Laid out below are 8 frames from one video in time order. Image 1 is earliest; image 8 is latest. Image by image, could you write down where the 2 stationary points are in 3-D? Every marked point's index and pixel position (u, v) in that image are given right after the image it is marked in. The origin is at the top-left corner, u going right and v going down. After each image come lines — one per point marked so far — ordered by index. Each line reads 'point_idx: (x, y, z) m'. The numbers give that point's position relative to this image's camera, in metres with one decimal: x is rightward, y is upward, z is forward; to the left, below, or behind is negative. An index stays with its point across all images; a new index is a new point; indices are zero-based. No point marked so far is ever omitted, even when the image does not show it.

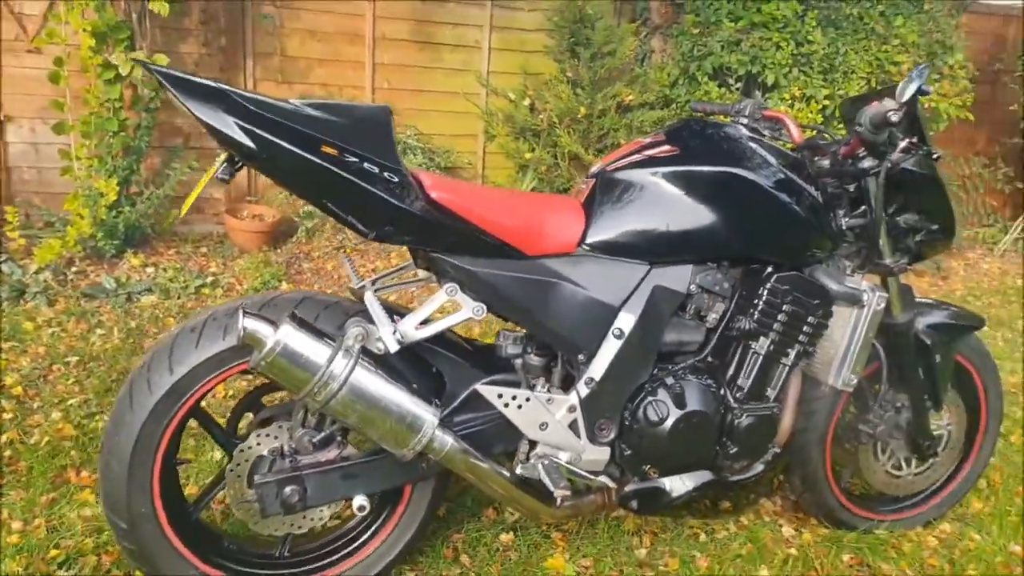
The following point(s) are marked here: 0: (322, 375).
0: (-0.4, -0.2, +1.8) m
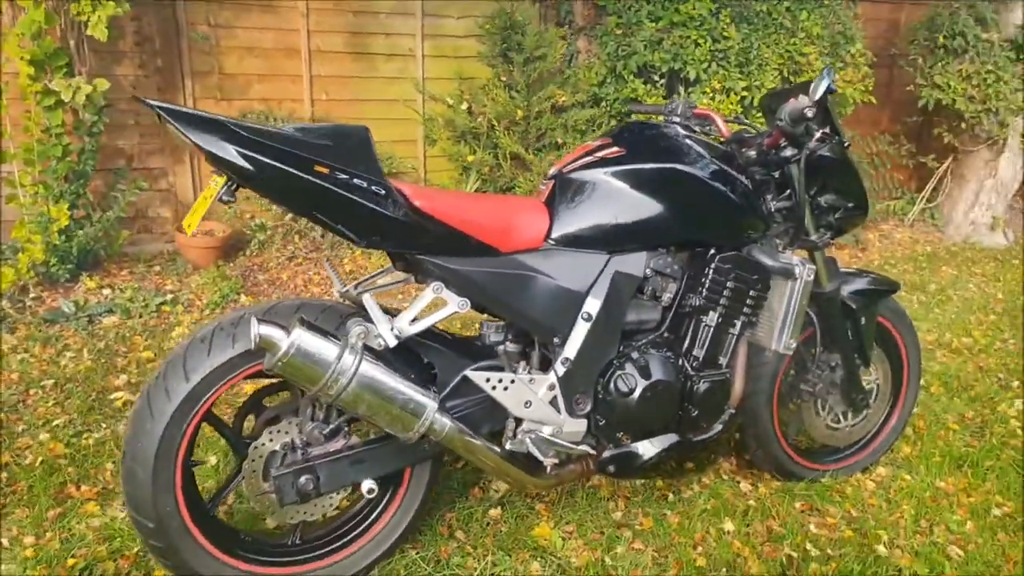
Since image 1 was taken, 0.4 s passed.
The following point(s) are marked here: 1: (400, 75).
0: (-0.4, -0.2, +2.0) m
1: (-0.8, +1.5, +6.1) m
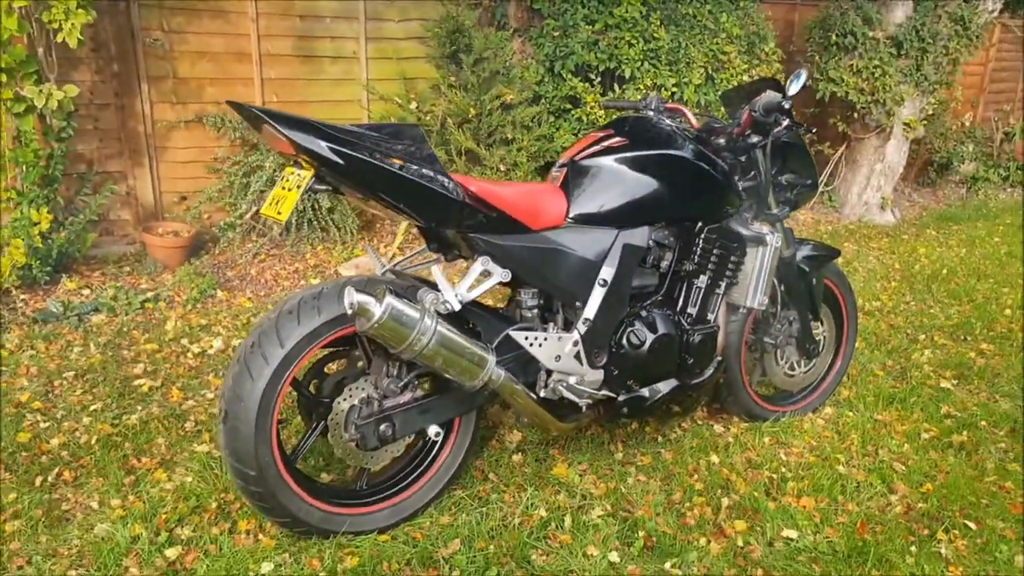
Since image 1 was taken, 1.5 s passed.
0: (-0.3, -0.1, +2.3) m
1: (-1.2, +1.6, +6.3) m
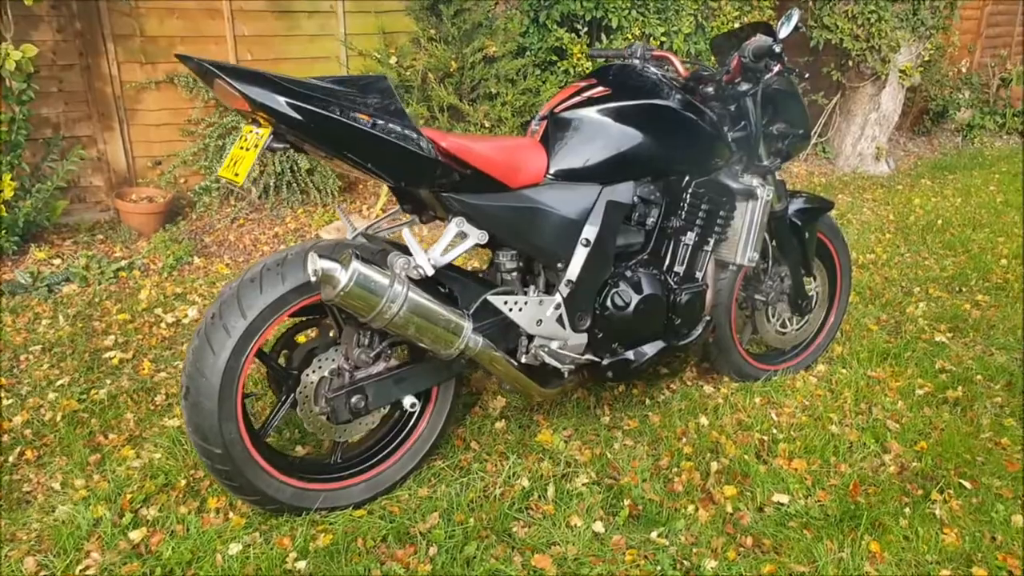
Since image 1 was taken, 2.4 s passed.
0: (-0.3, 0.0, +2.2) m
1: (-1.3, +1.8, +6.1) m
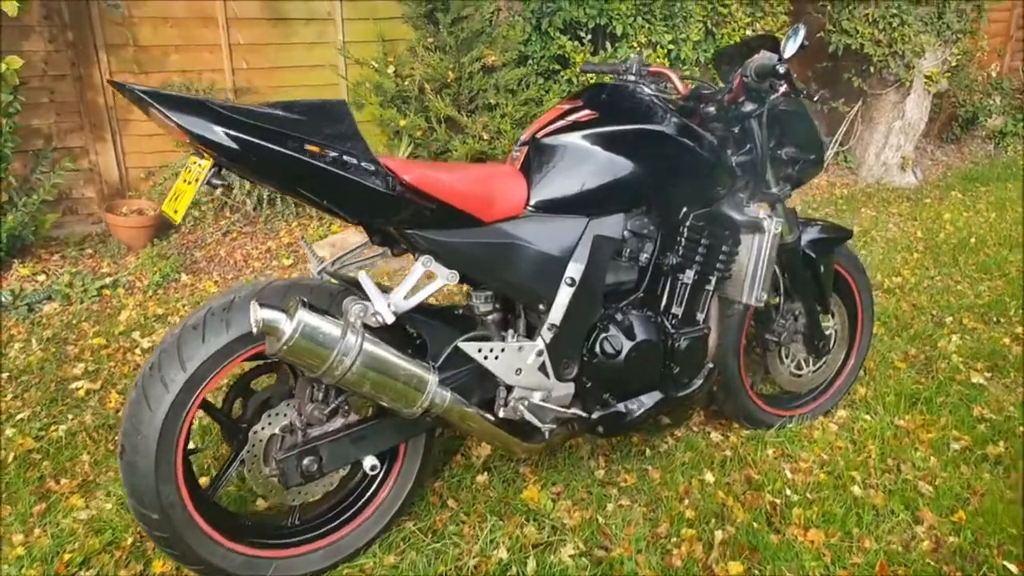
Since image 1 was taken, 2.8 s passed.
0: (-0.4, -0.1, +2.0) m
1: (-1.3, +1.7, +5.9) m
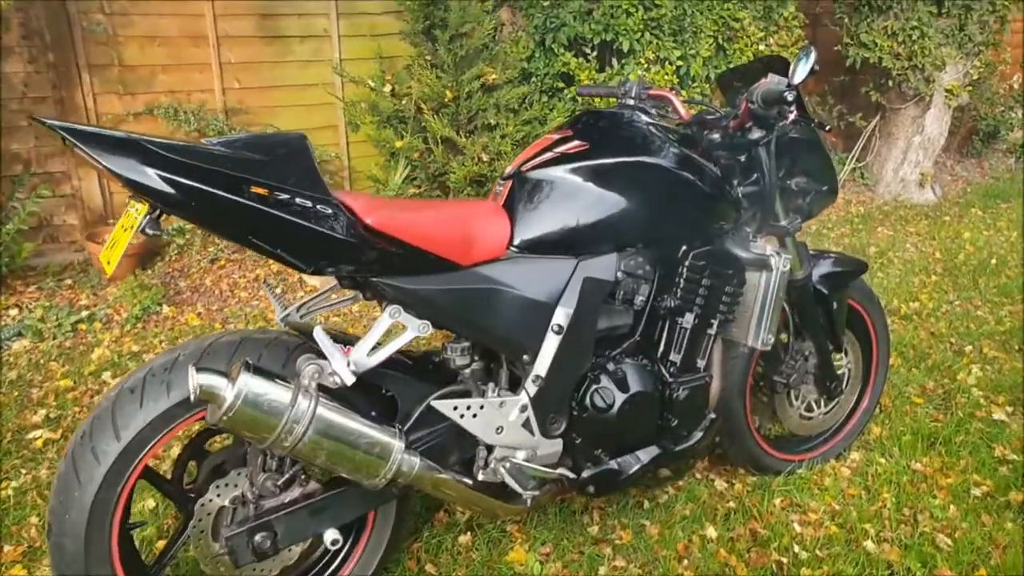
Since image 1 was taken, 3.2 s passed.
0: (-0.5, -0.3, +1.7) m
1: (-1.3, +1.5, +5.7) m
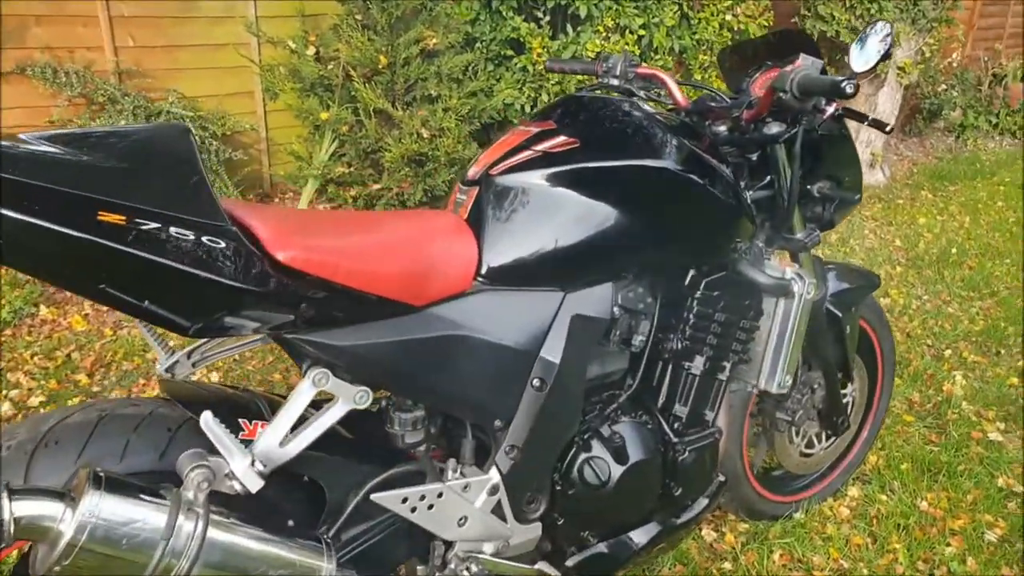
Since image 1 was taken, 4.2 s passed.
0: (-0.5, -0.4, +1.2) m
1: (-1.7, +1.6, +5.0) m
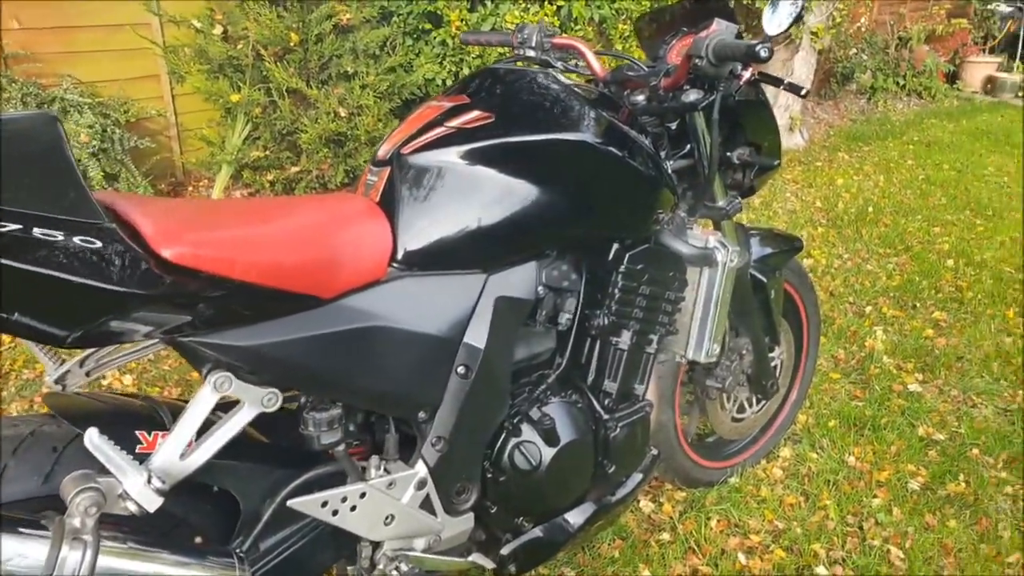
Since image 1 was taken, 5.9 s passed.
0: (-0.6, -0.4, +1.1) m
1: (-2.1, +1.6, +4.7) m
